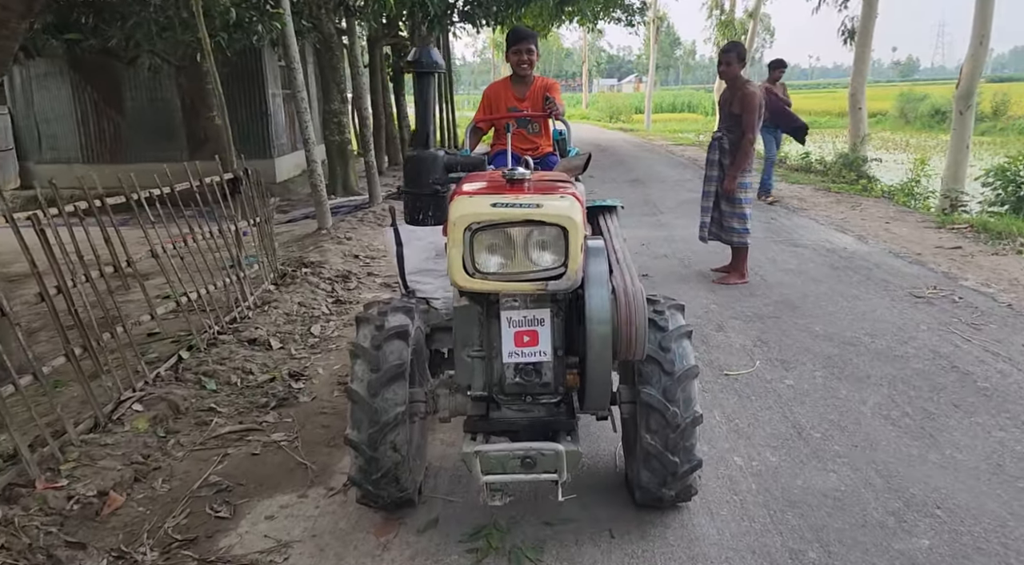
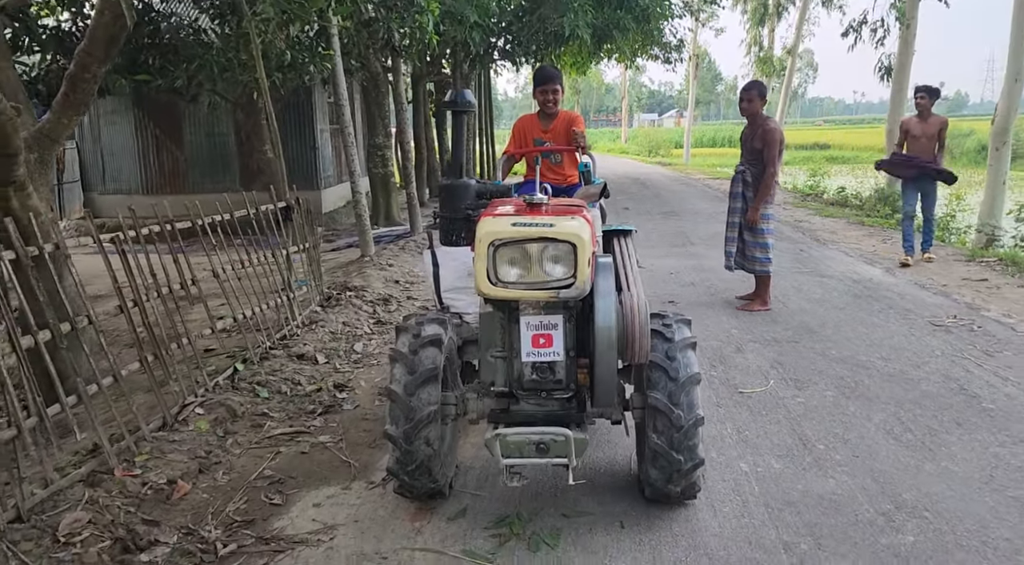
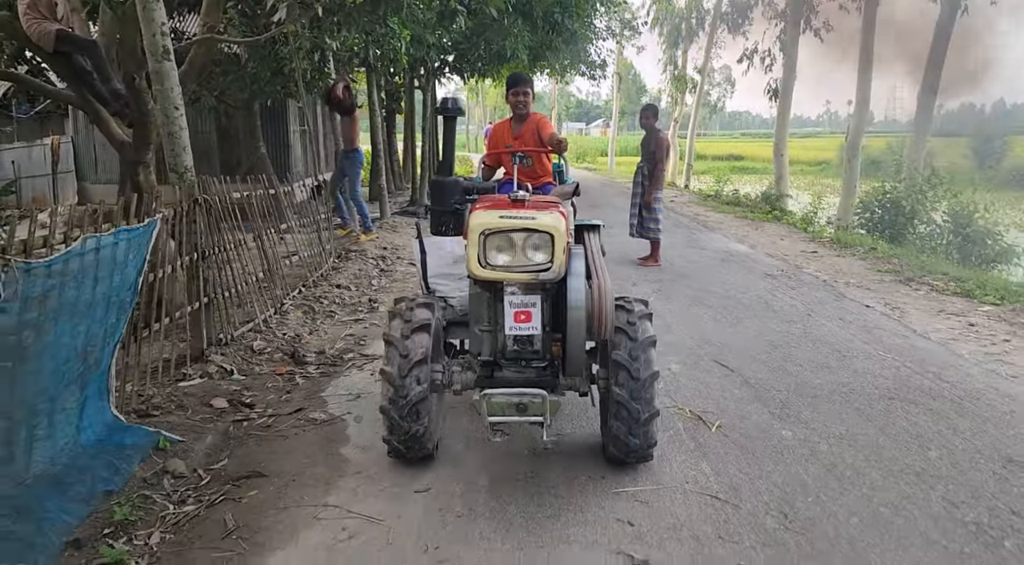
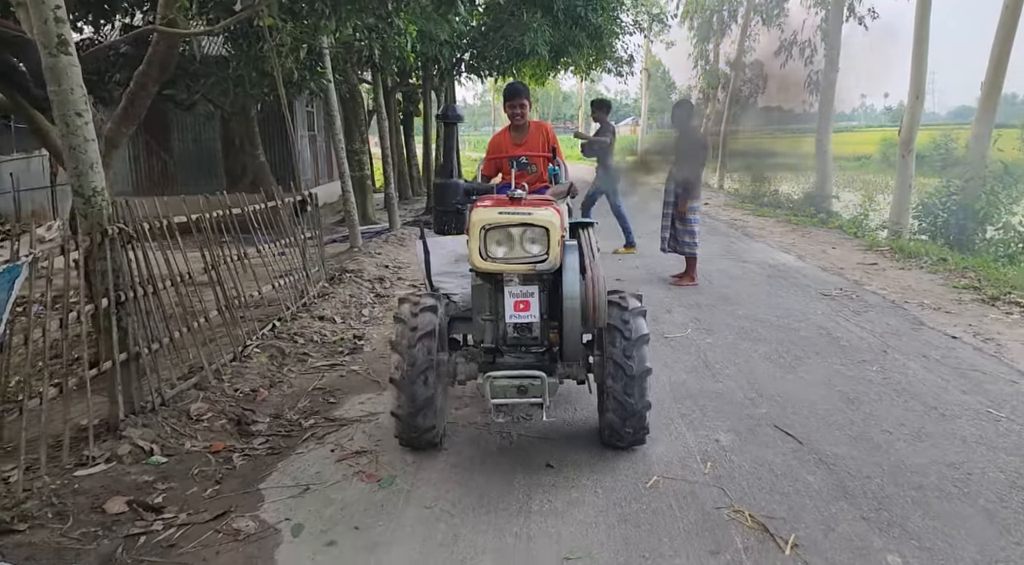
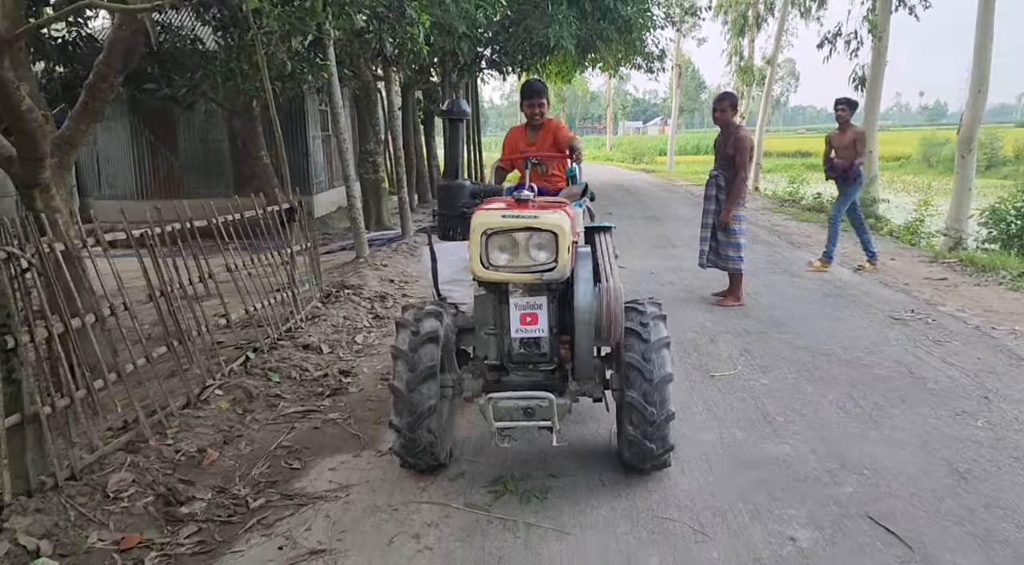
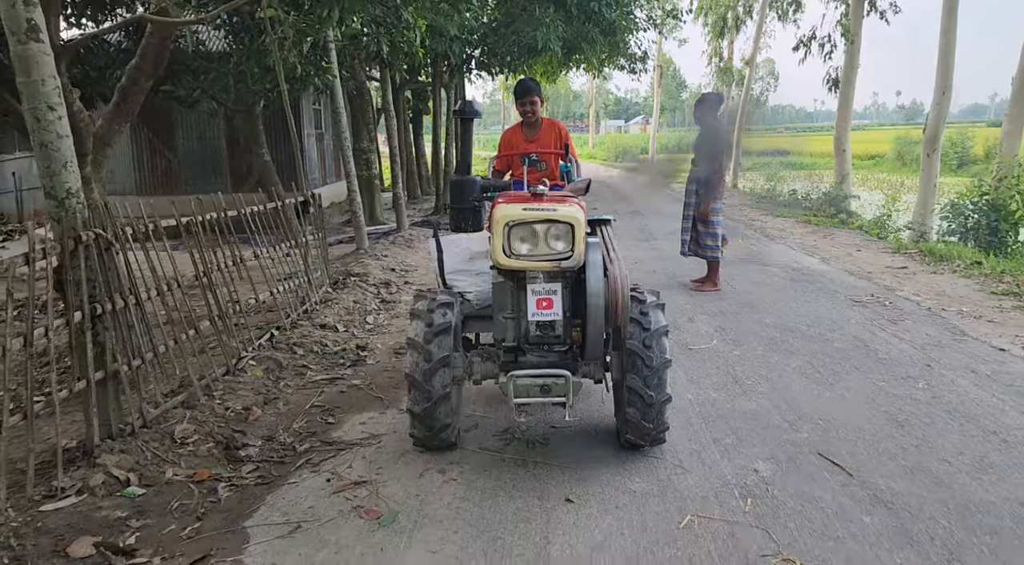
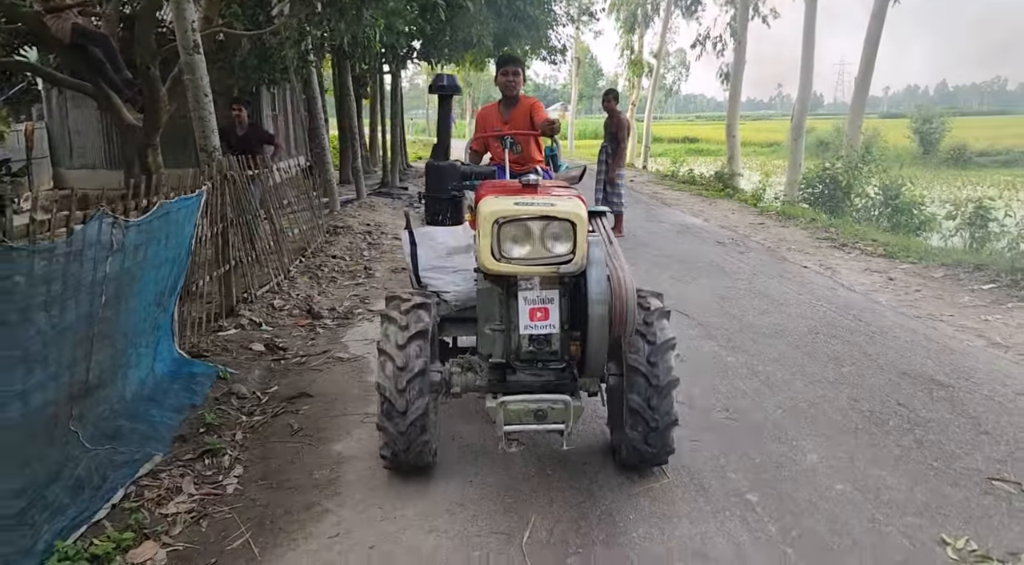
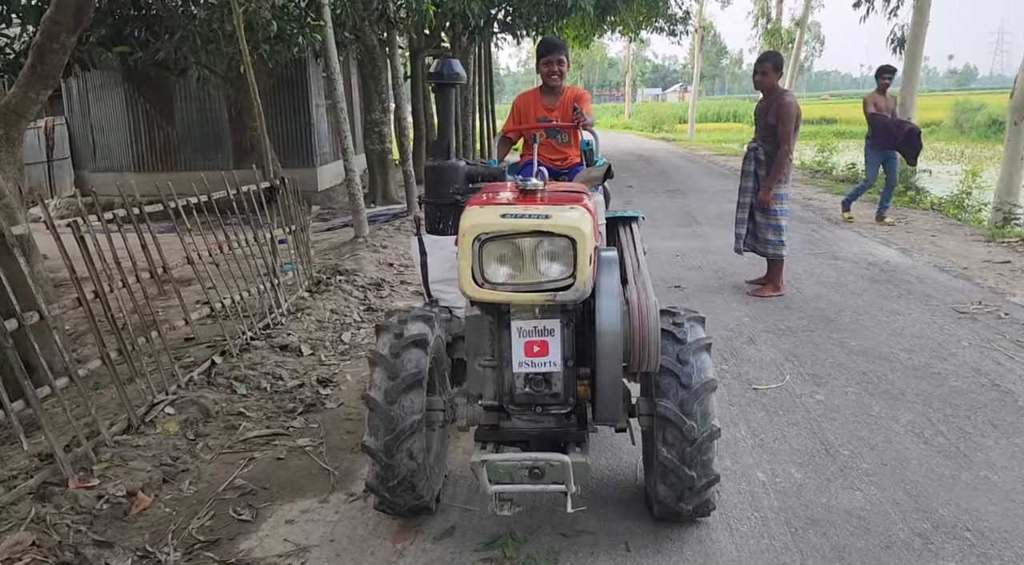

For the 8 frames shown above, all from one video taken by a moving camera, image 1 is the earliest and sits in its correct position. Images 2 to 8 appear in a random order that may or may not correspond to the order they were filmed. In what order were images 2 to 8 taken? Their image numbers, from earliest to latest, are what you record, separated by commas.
8, 2, 5, 6, 4, 3, 7
